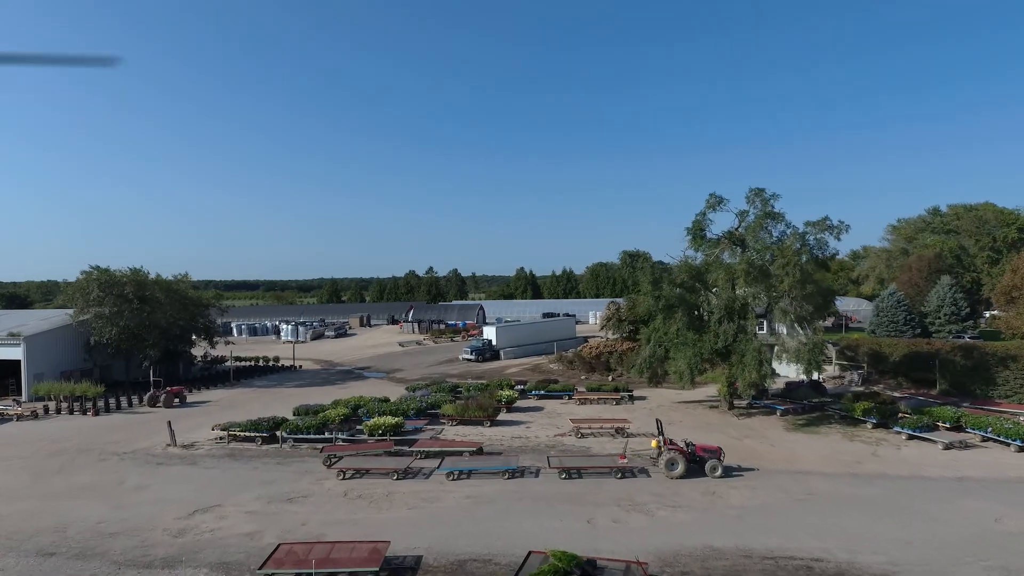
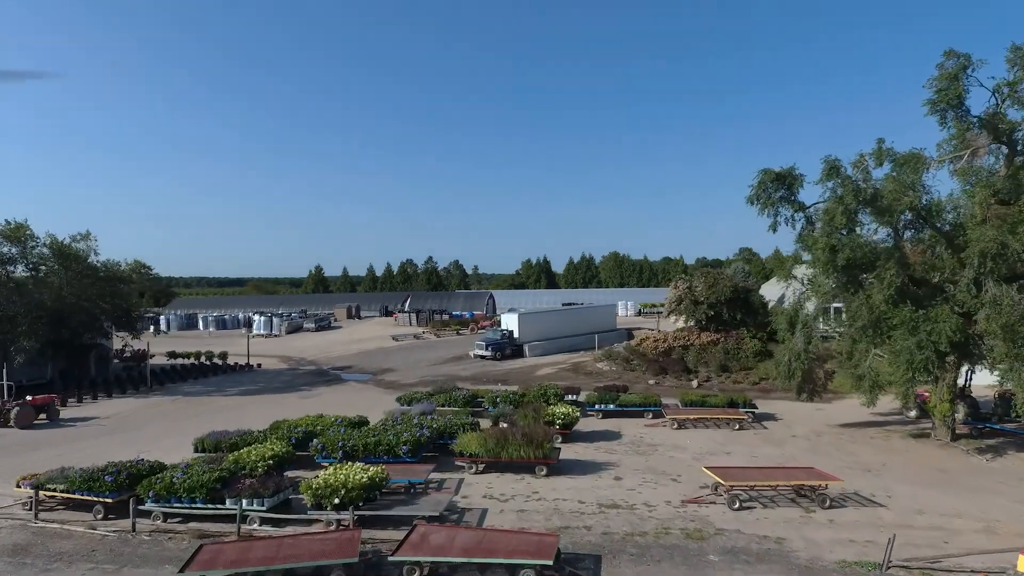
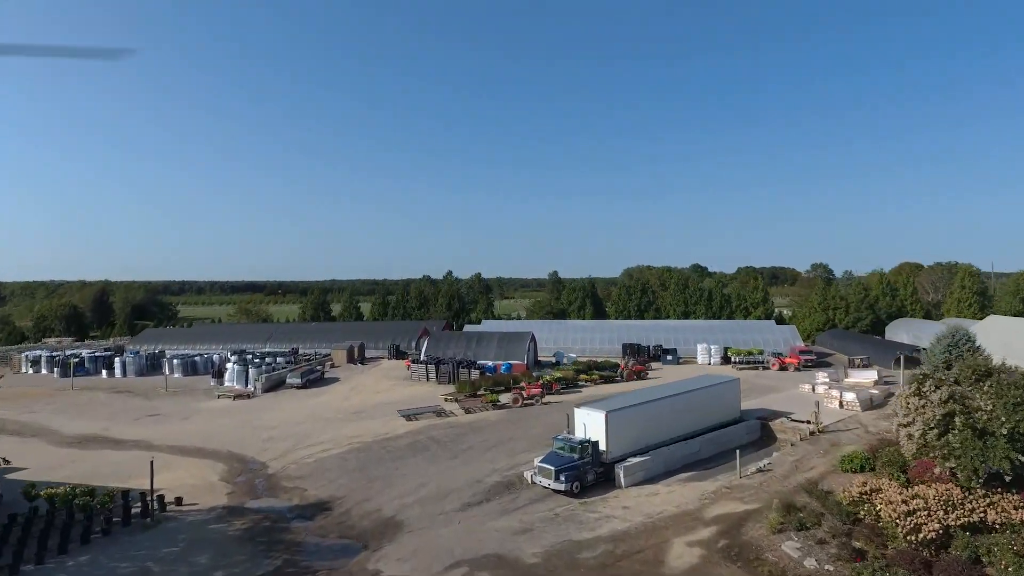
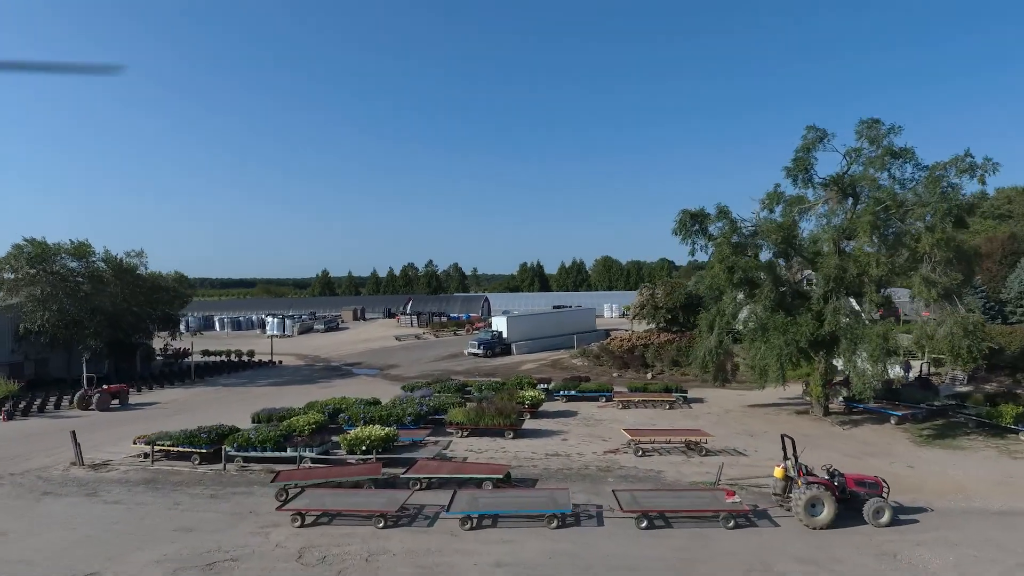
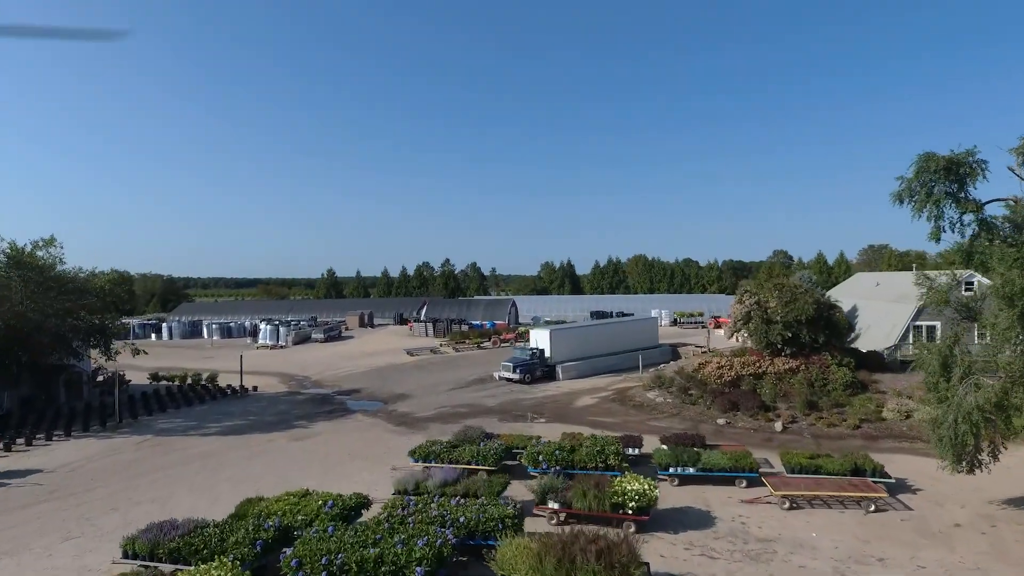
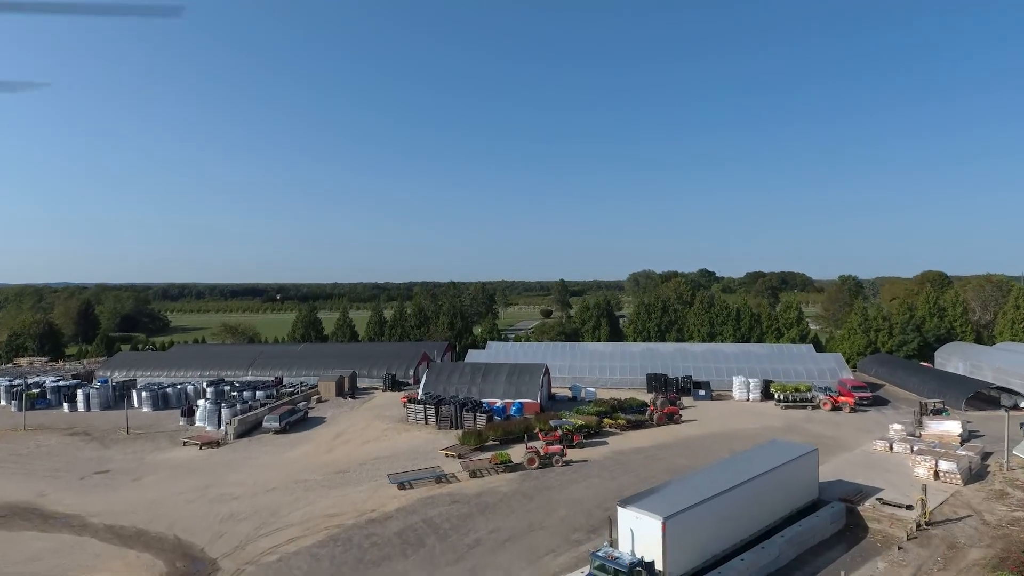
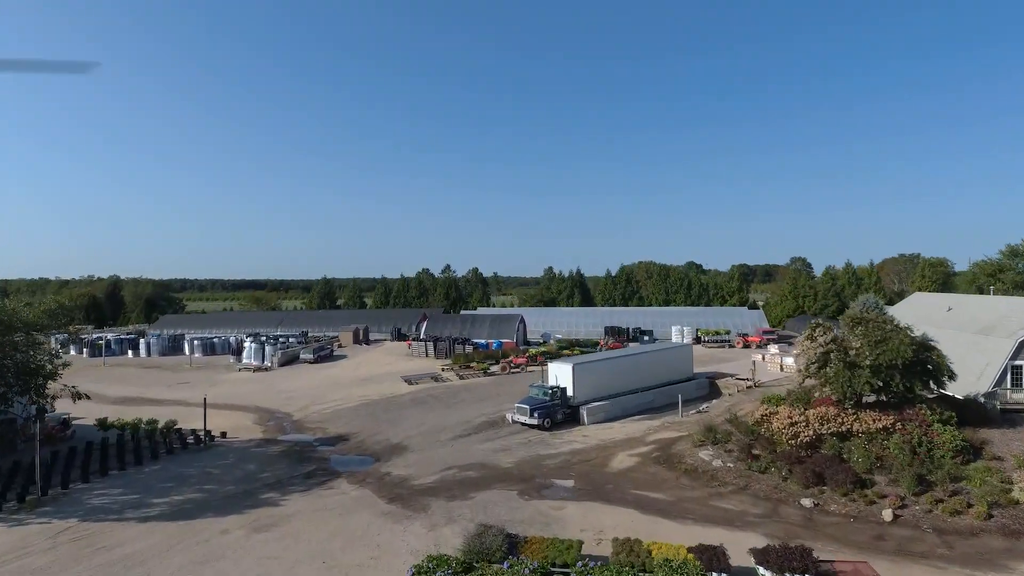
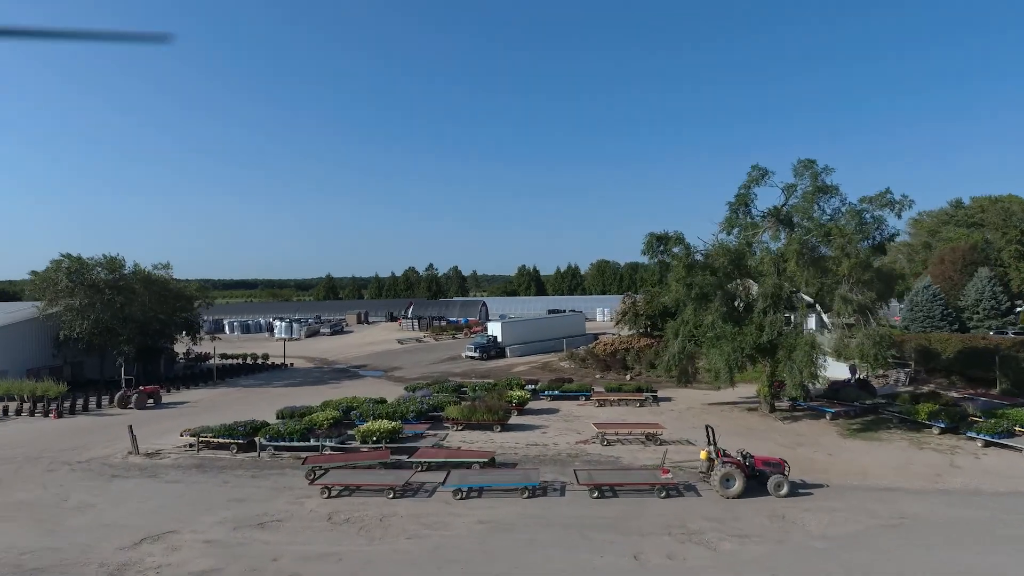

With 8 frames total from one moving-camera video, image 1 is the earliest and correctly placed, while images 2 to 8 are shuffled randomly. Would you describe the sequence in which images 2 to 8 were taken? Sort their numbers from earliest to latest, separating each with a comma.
8, 4, 2, 5, 7, 3, 6
